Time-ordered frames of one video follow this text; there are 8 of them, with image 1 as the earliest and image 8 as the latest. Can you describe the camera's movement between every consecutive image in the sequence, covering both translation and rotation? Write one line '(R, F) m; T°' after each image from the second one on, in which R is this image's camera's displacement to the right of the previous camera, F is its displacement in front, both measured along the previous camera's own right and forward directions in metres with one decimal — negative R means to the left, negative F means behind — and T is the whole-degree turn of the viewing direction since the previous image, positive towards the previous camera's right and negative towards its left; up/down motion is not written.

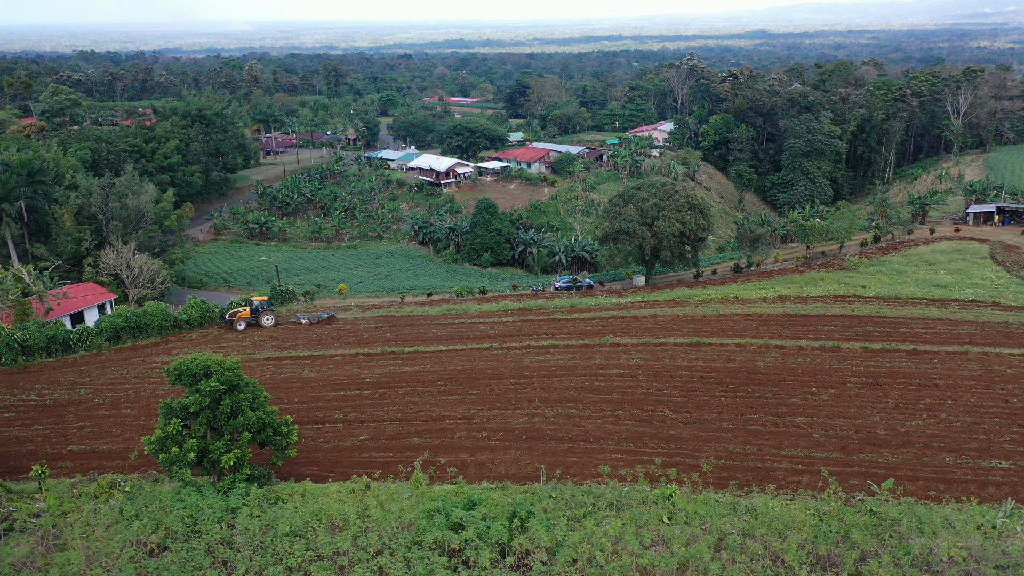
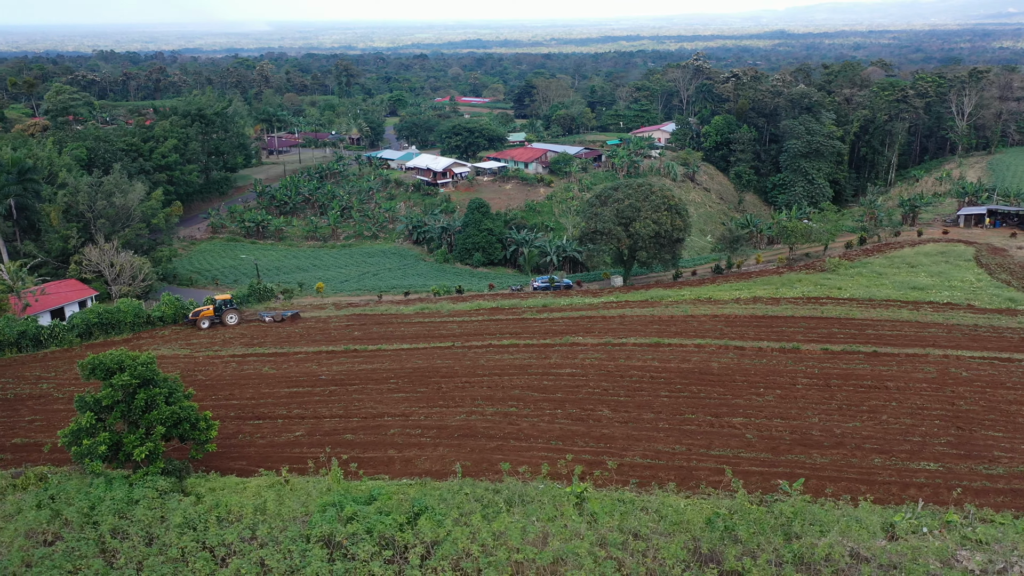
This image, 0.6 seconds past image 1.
(+1.3, -0.1) m; -1°
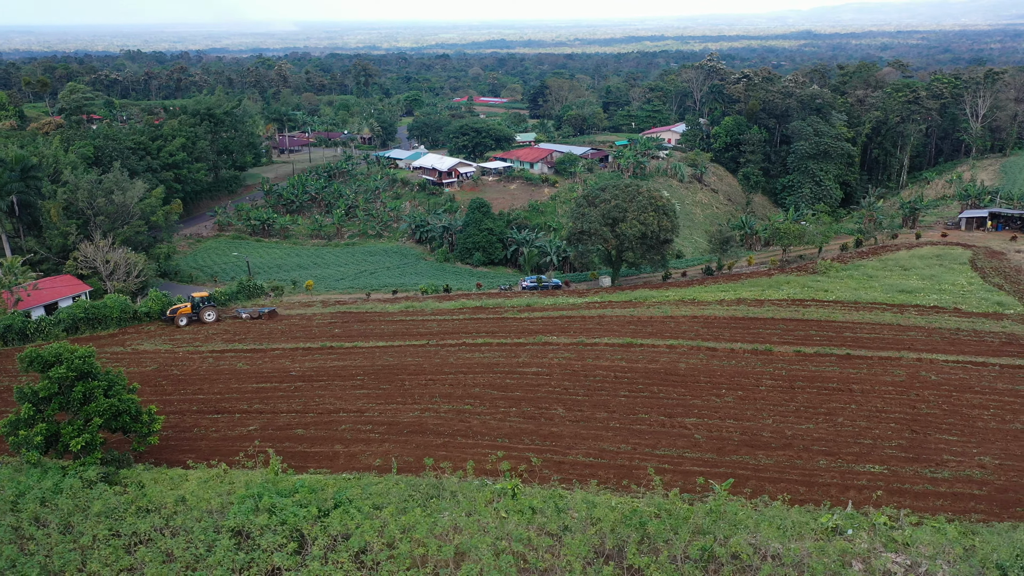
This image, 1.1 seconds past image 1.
(+1.2, -0.1) m; -1°
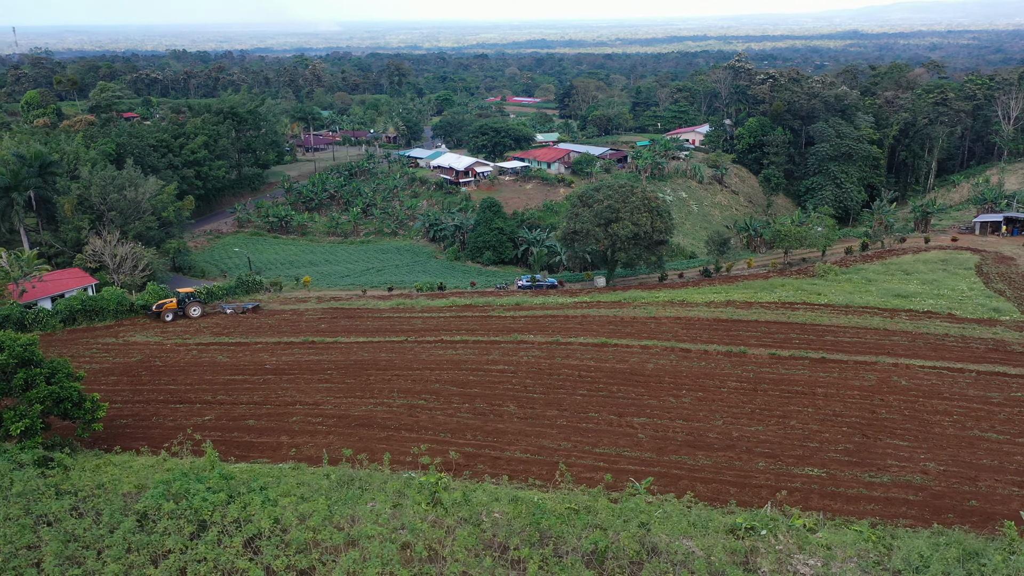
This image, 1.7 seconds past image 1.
(+1.5, -0.2) m; -3°
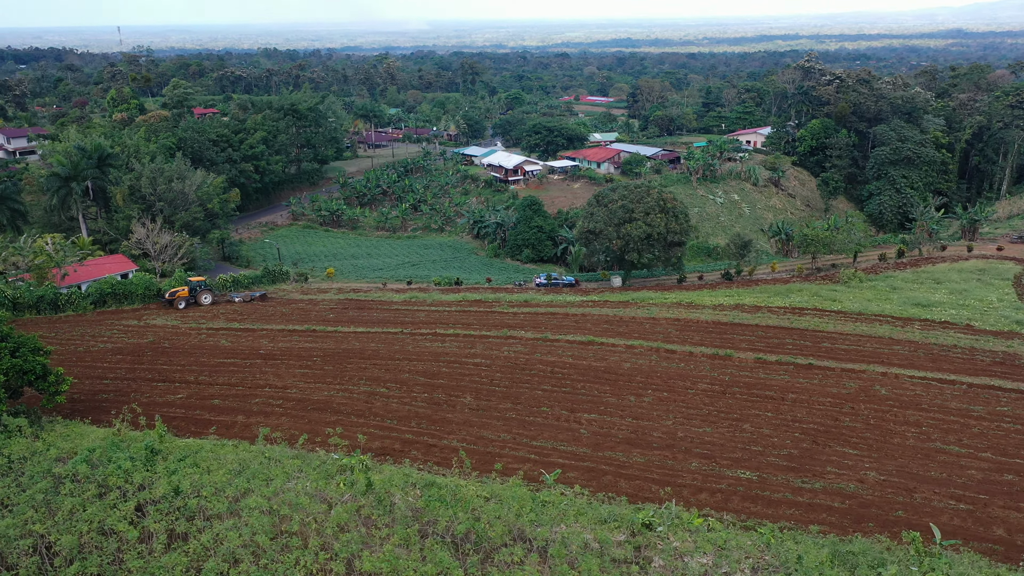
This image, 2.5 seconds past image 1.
(+2.2, -0.3) m; -5°
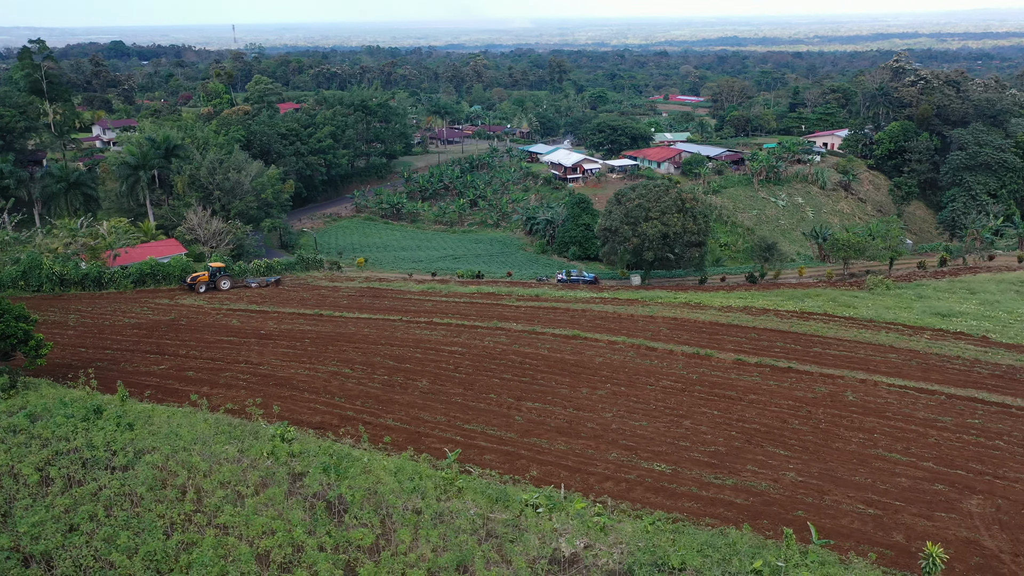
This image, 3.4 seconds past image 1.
(+2.6, -0.4) m; -6°
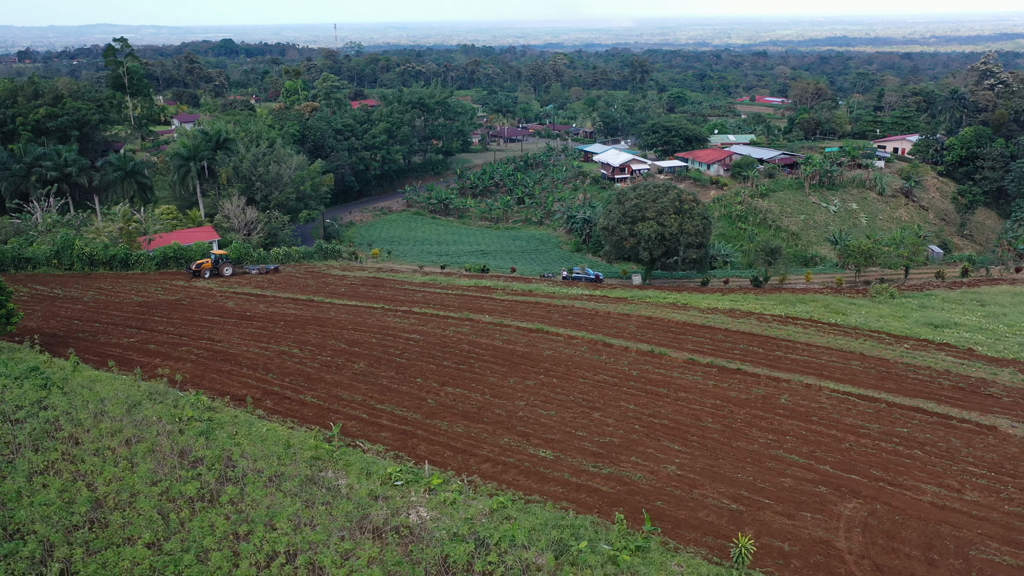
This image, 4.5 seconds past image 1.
(+3.2, -0.5) m; -6°
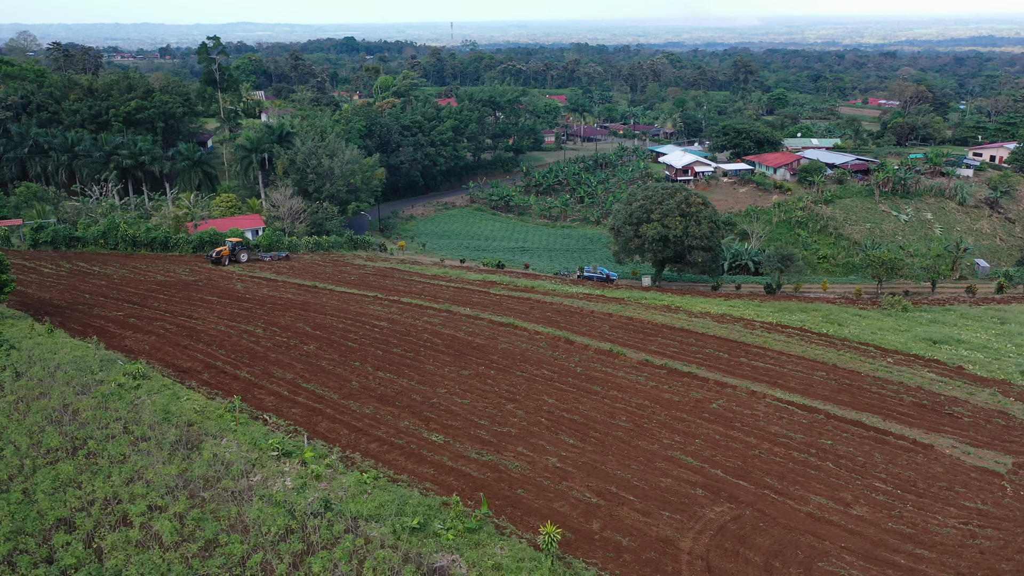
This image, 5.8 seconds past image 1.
(+3.5, -0.3) m; -8°
